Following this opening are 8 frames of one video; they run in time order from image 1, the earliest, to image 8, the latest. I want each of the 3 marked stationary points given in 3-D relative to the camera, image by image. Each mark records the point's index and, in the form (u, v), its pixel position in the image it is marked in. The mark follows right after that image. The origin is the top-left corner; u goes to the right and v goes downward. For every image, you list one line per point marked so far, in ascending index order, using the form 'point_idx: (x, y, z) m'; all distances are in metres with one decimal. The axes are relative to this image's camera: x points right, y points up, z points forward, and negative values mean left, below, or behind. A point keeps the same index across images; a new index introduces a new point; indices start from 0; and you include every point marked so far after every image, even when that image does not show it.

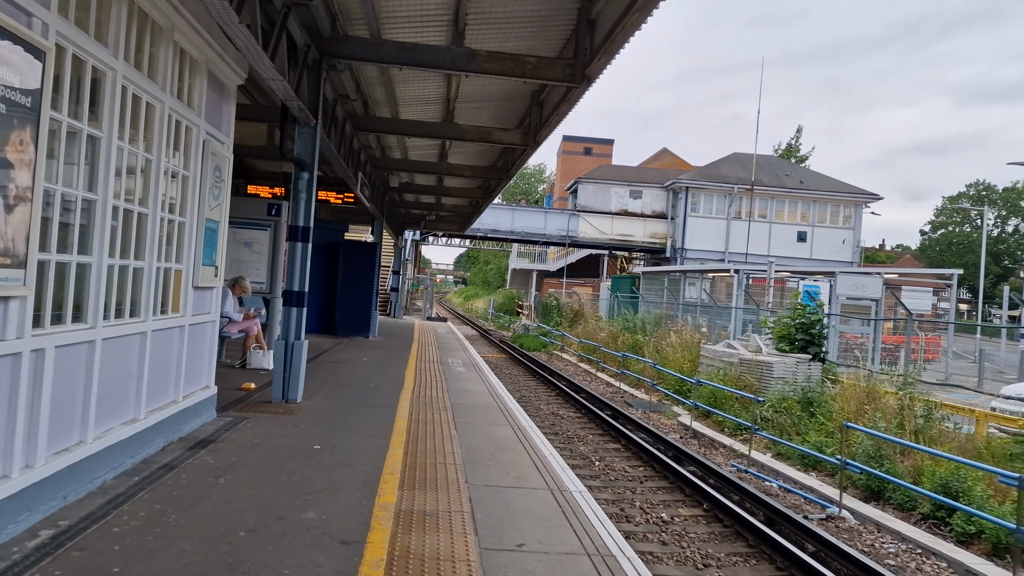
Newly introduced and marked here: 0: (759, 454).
0: (+3.3, -2.2, +11.0) m
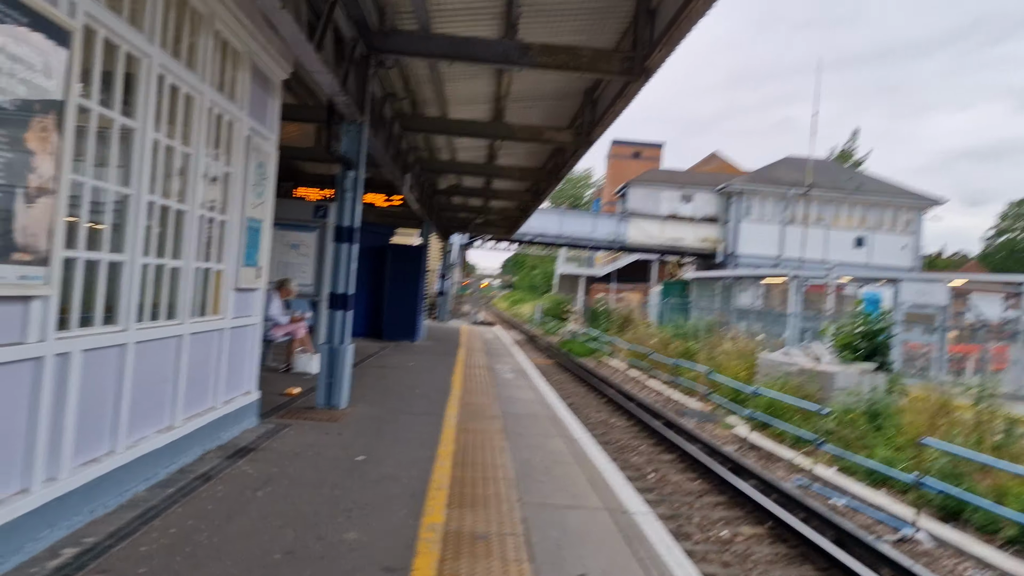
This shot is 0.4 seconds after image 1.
0: (+3.9, -2.3, +10.4) m
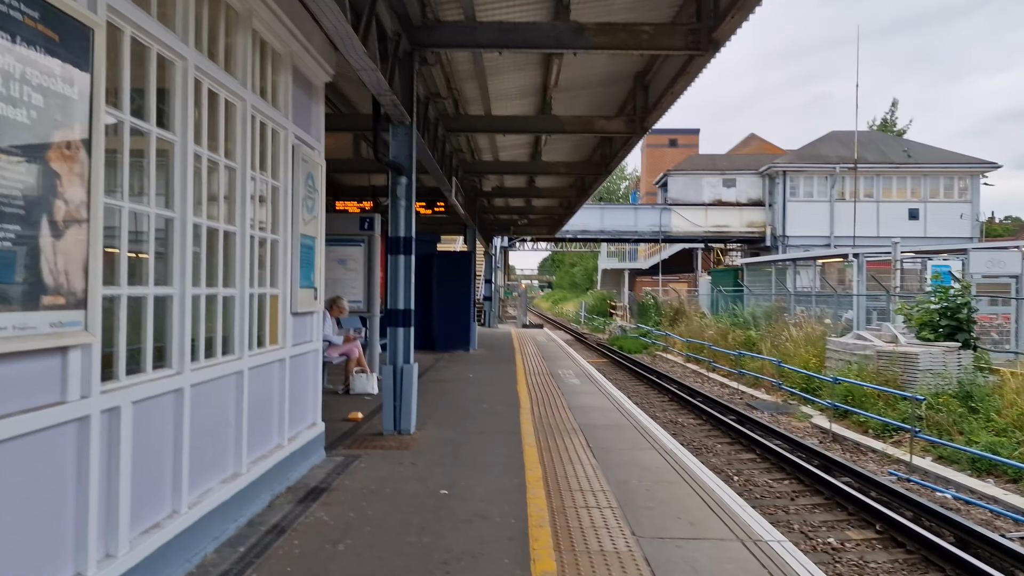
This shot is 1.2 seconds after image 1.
0: (+4.8, -2.0, +9.7) m
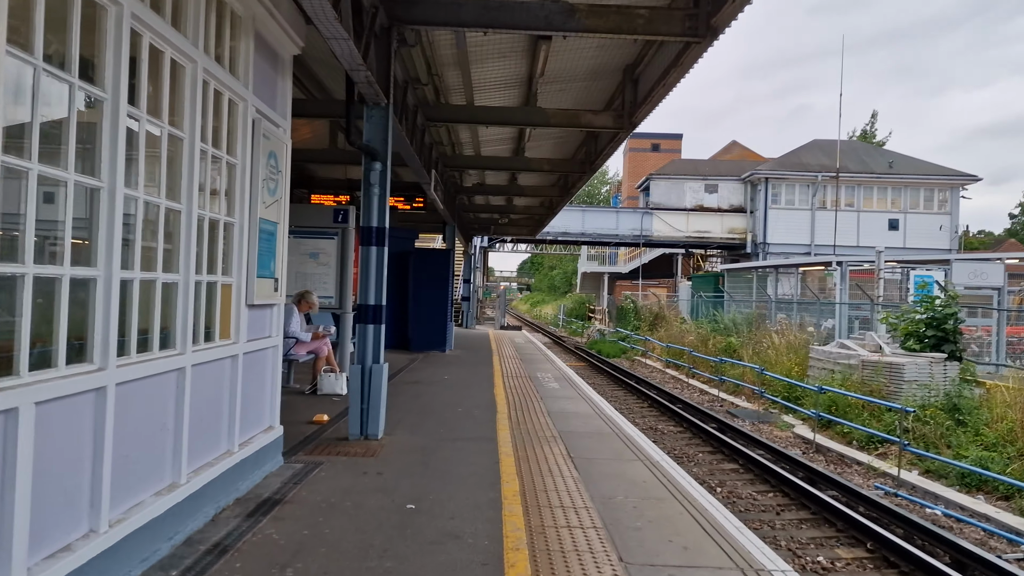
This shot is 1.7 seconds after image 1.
0: (+4.5, -2.1, +9.4) m
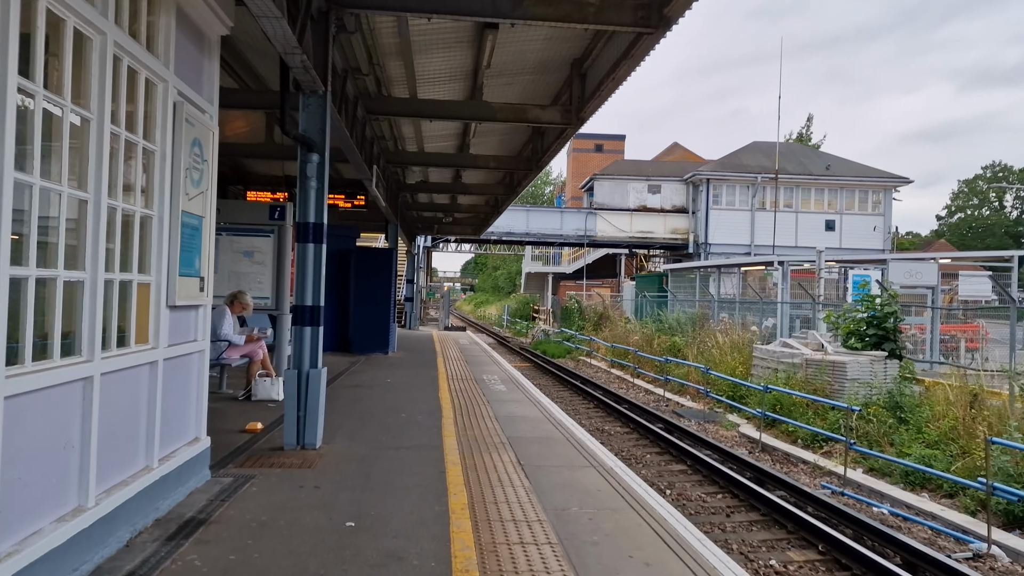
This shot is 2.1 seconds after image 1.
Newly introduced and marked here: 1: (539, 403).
0: (+3.9, -2.1, +9.4) m
1: (+0.3, -1.2, +8.7) m
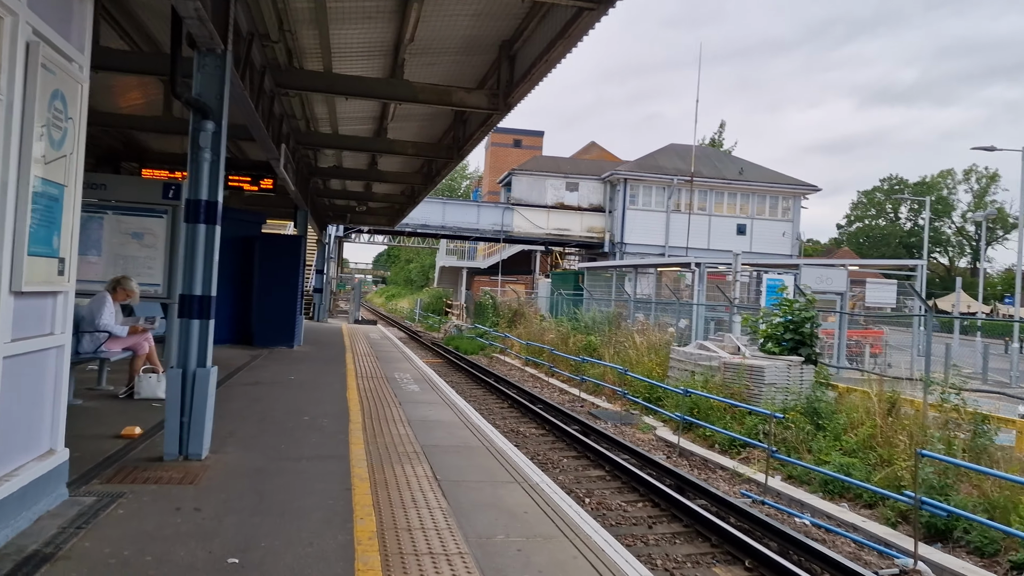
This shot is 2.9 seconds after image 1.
0: (+2.9, -2.1, +9.3) m
1: (-0.6, -1.2, +8.1) m
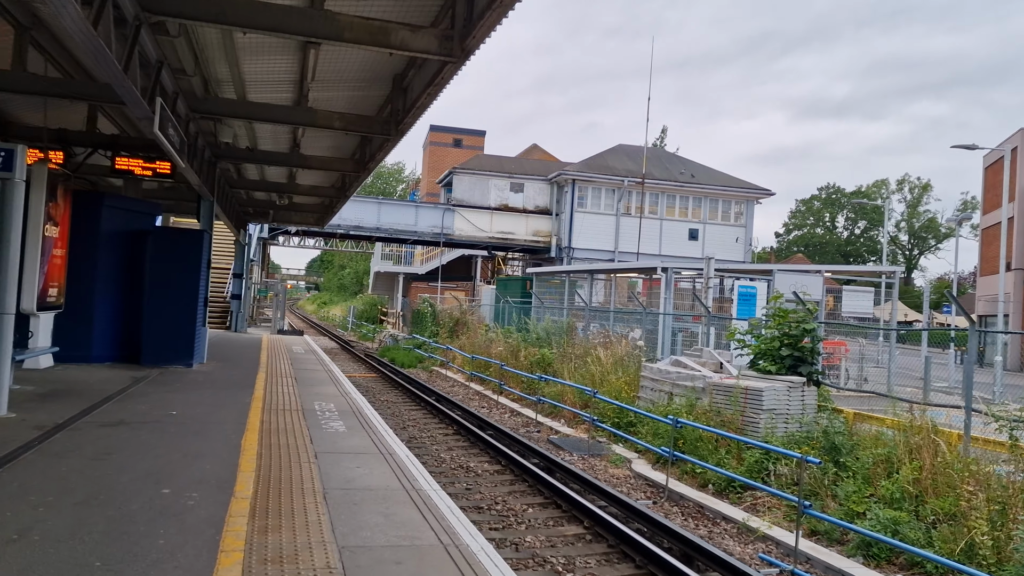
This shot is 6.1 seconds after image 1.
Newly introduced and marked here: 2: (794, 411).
0: (+2.5, -2.2, +7.4) m
1: (-0.9, -1.2, +6.0) m
2: (+3.4, -1.5, +9.7) m
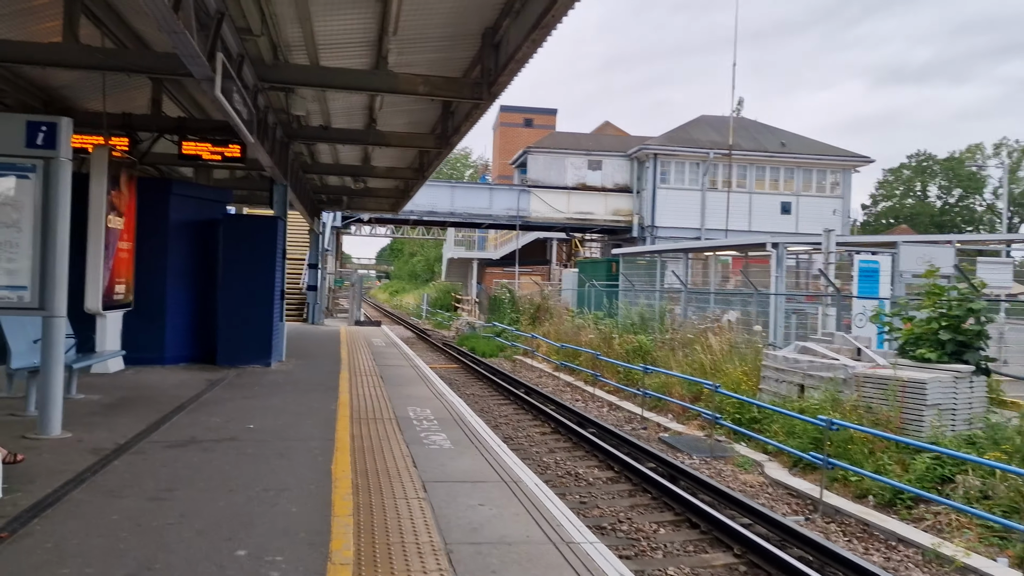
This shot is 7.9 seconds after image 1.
0: (+3.5, -2.0, +6.0) m
1: (0.0, -1.1, +4.8) m
2: (+4.6, -1.2, +8.1) m
